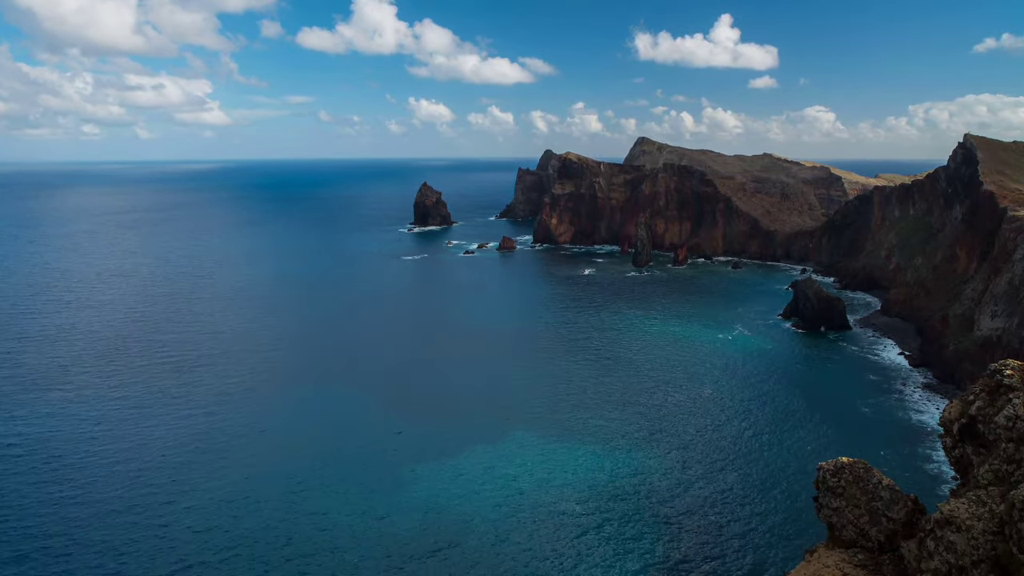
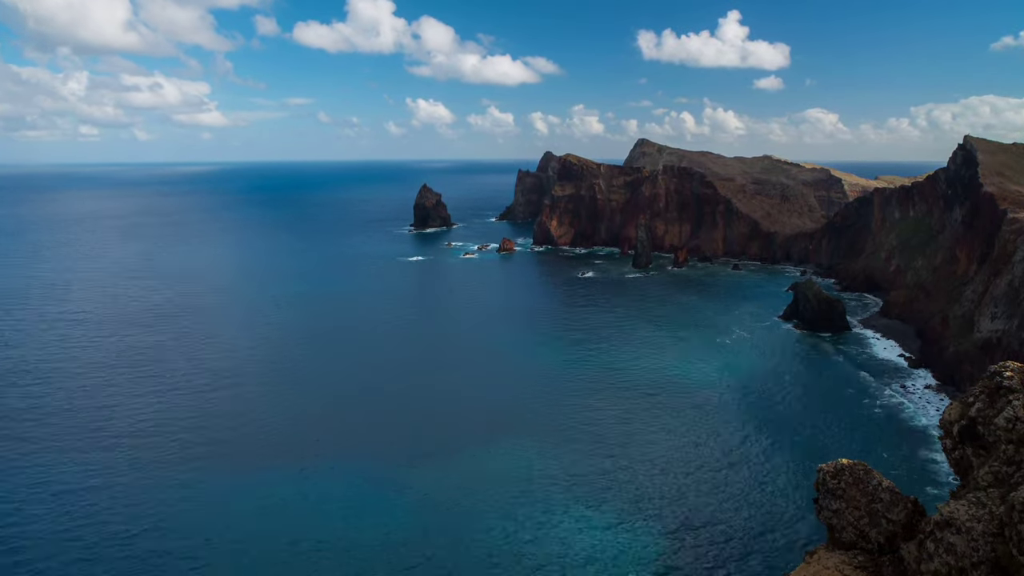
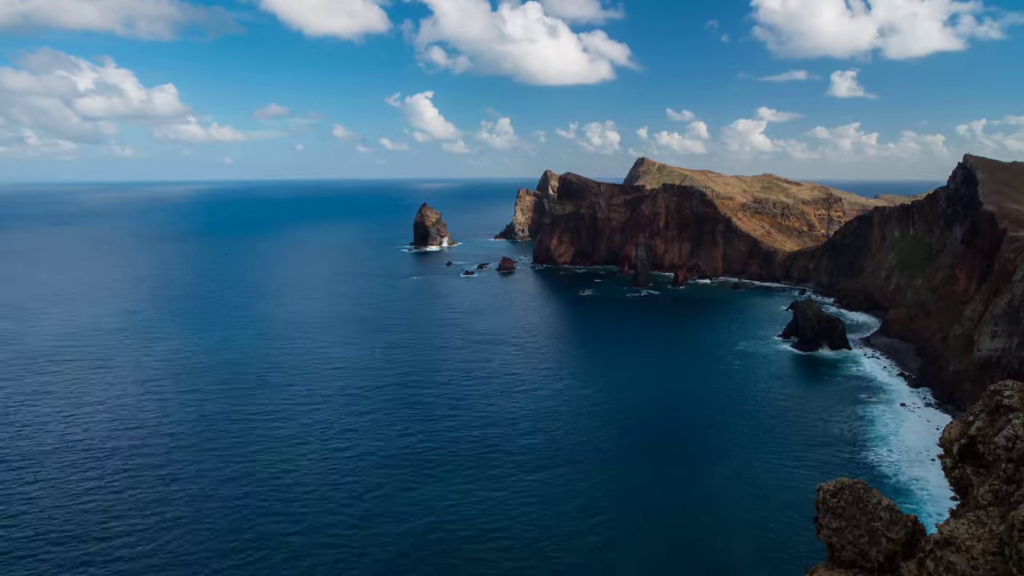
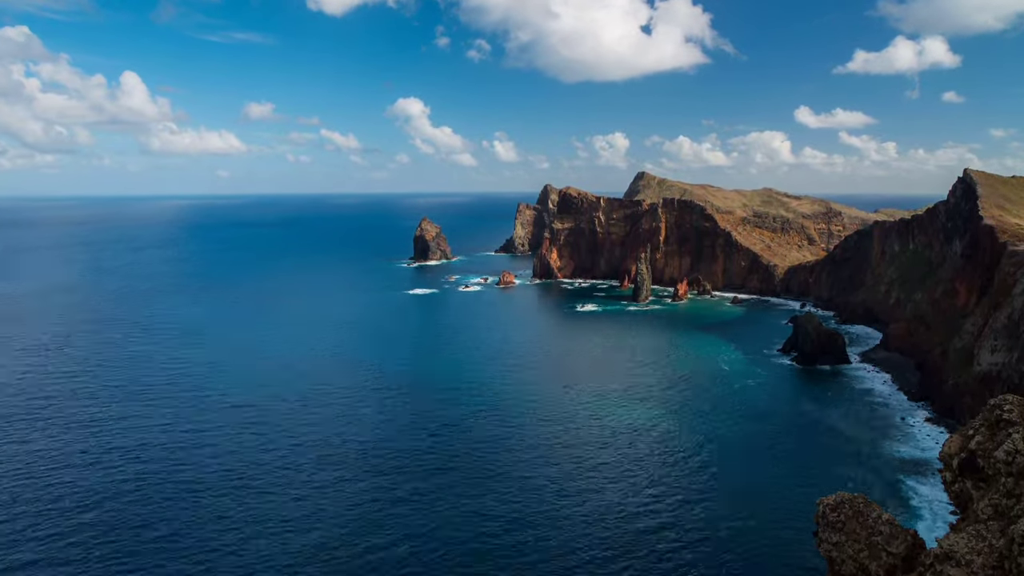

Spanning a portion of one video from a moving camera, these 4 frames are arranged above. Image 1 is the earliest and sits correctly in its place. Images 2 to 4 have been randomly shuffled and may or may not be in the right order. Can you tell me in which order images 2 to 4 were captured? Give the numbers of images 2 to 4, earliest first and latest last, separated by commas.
2, 3, 4
